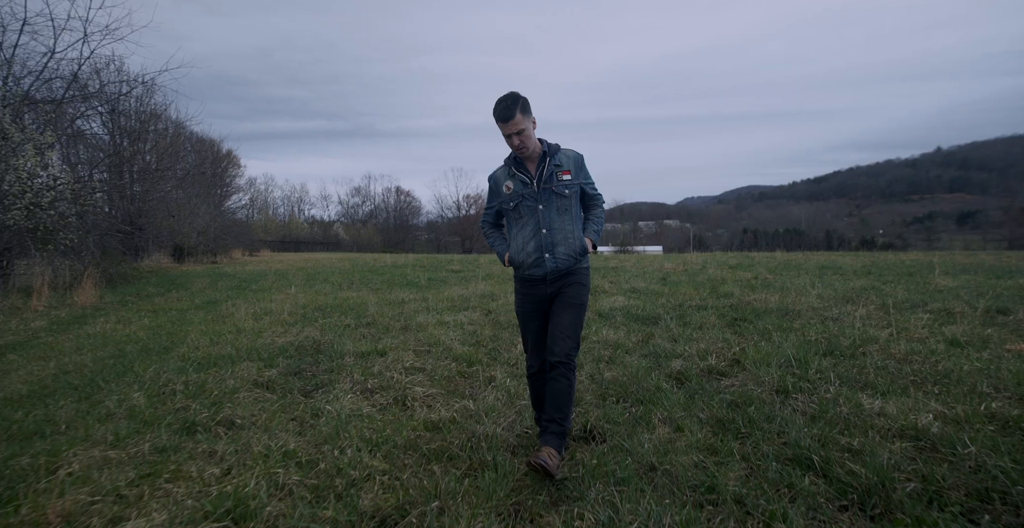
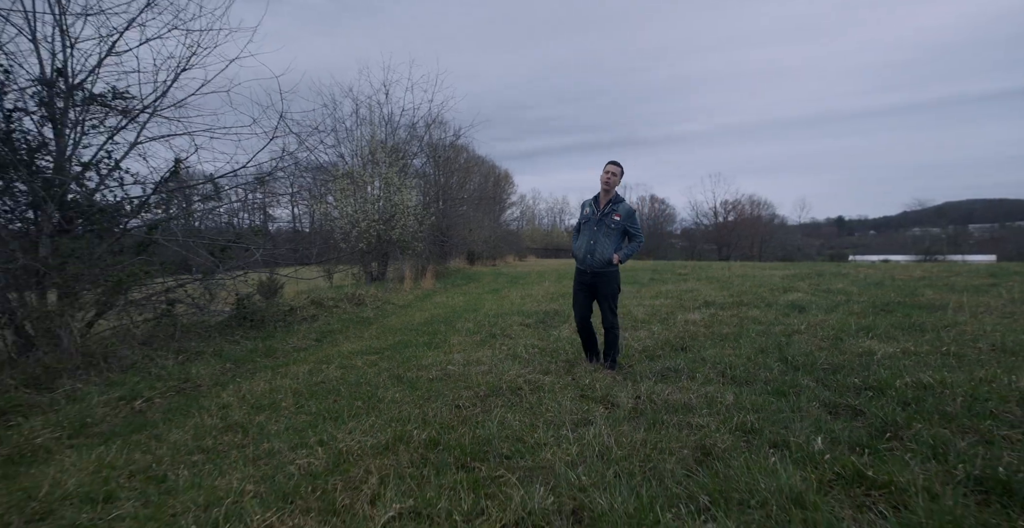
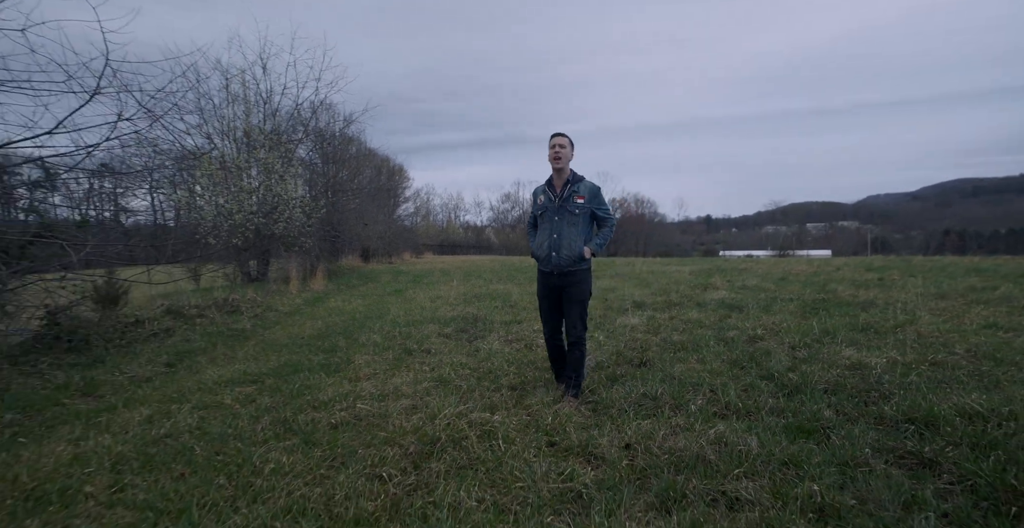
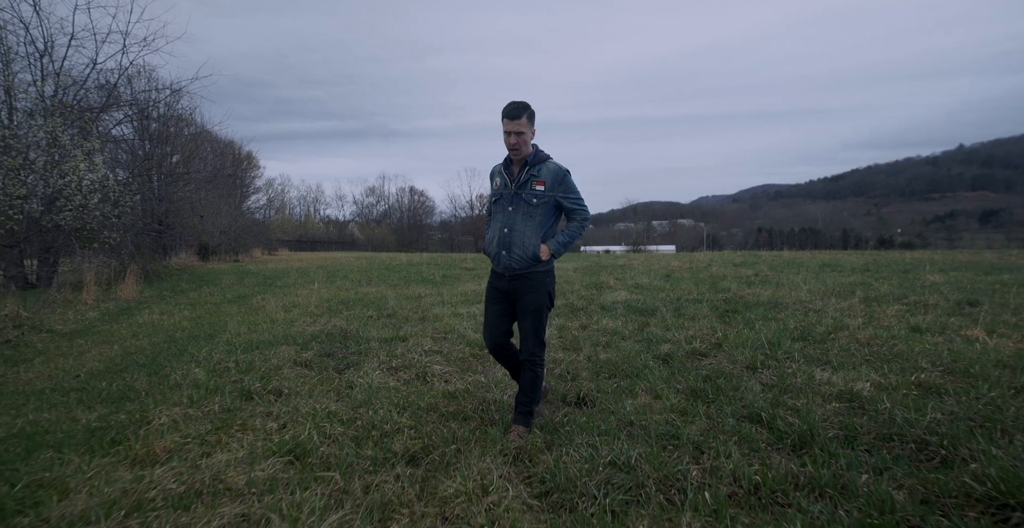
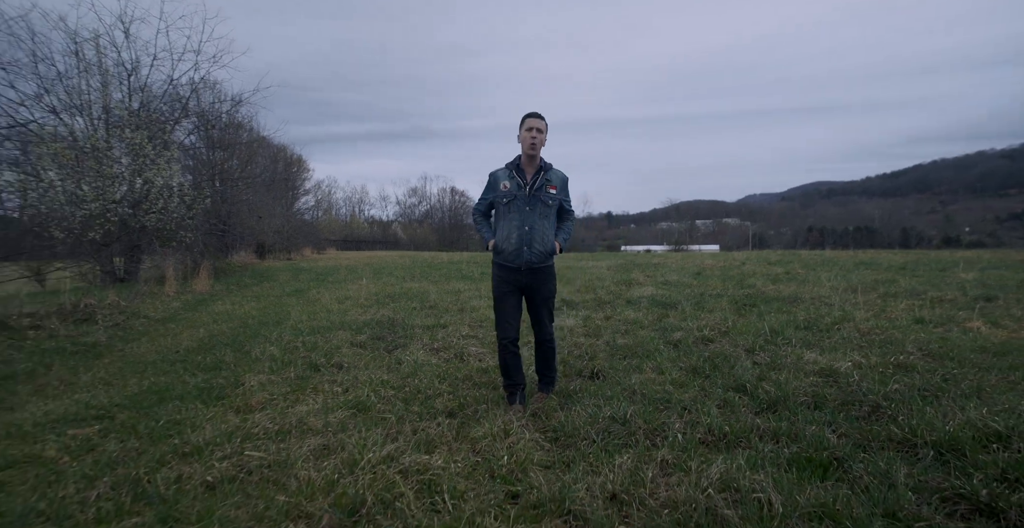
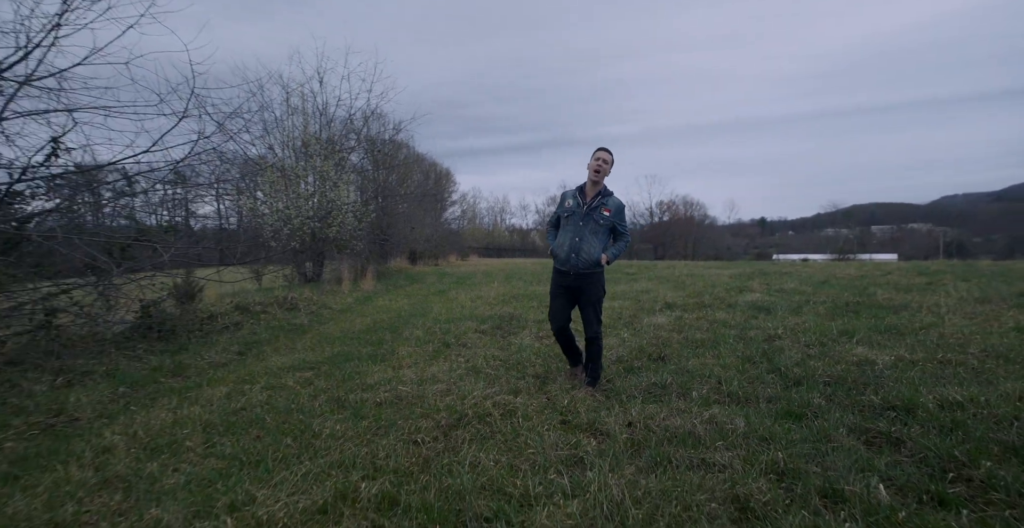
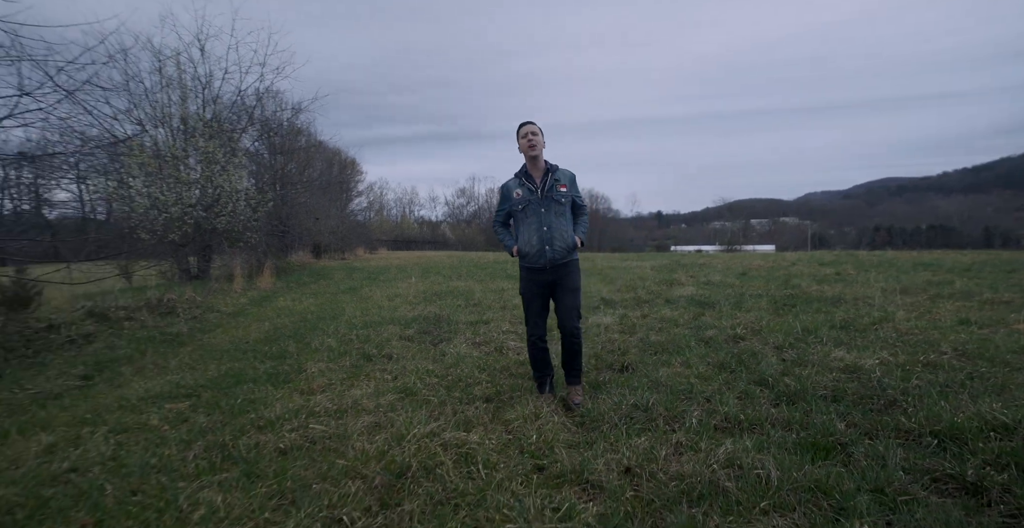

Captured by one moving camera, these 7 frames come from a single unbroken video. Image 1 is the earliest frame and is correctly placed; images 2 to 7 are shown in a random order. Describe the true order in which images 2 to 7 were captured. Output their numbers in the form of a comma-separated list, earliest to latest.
4, 5, 7, 3, 6, 2
